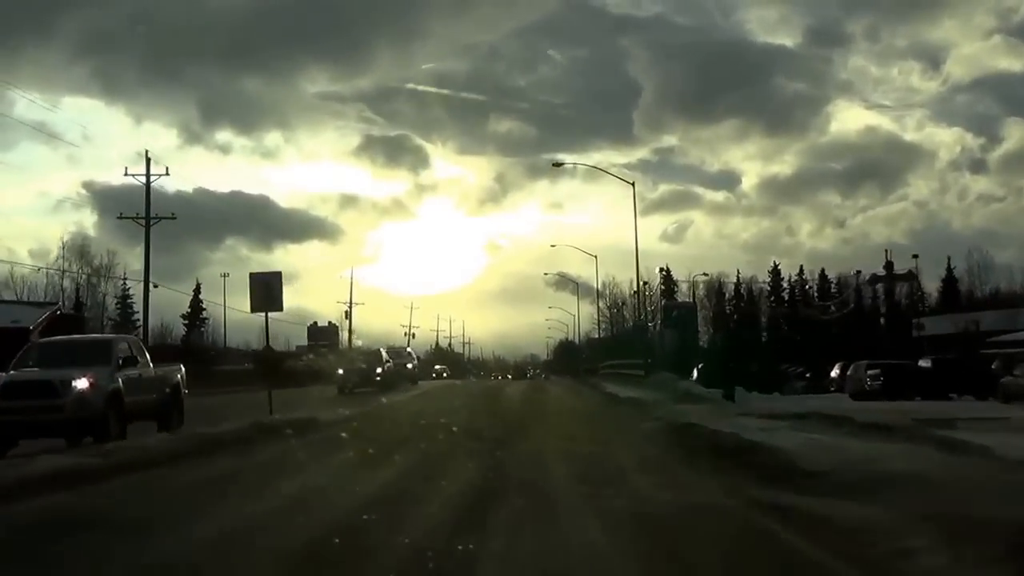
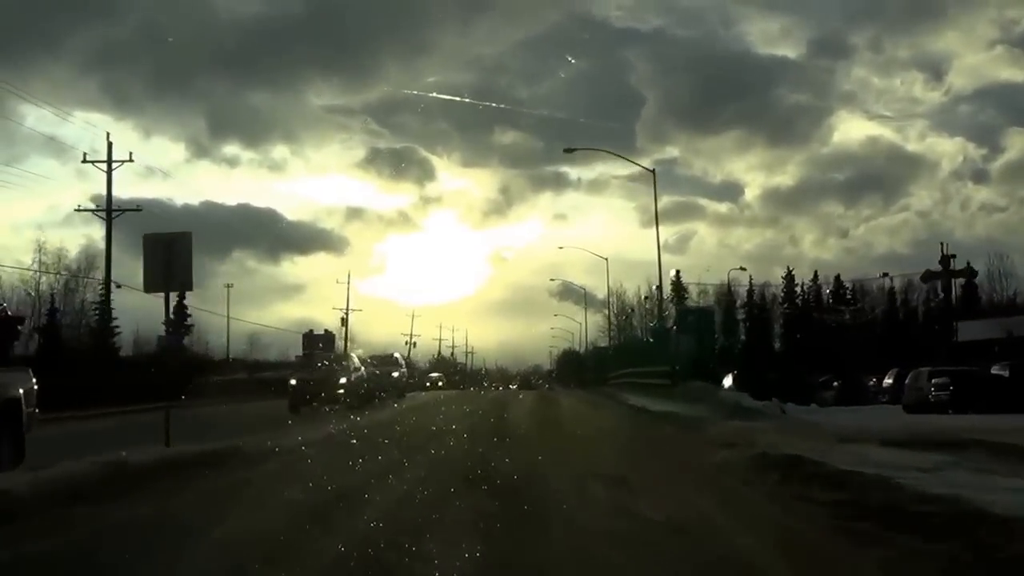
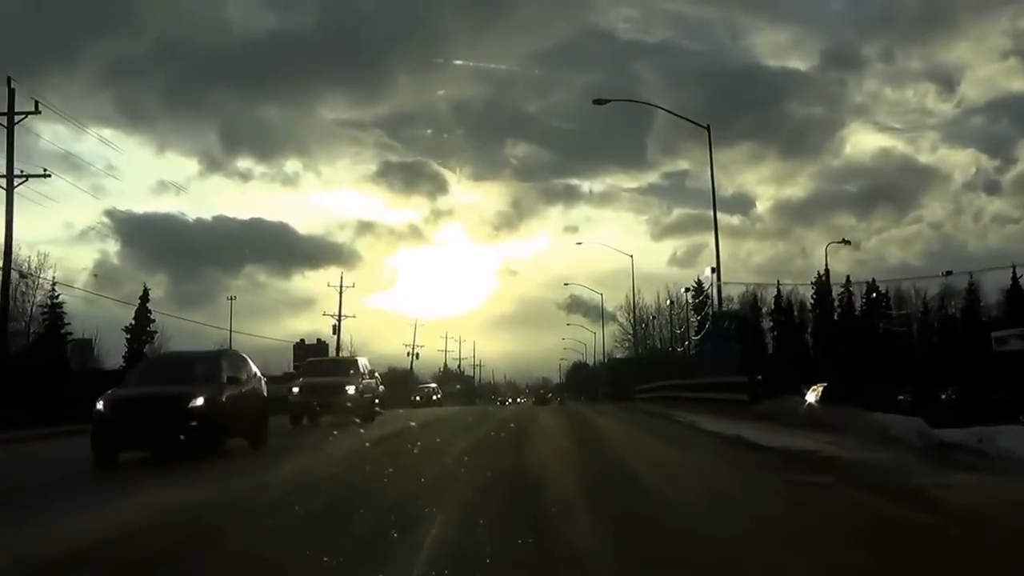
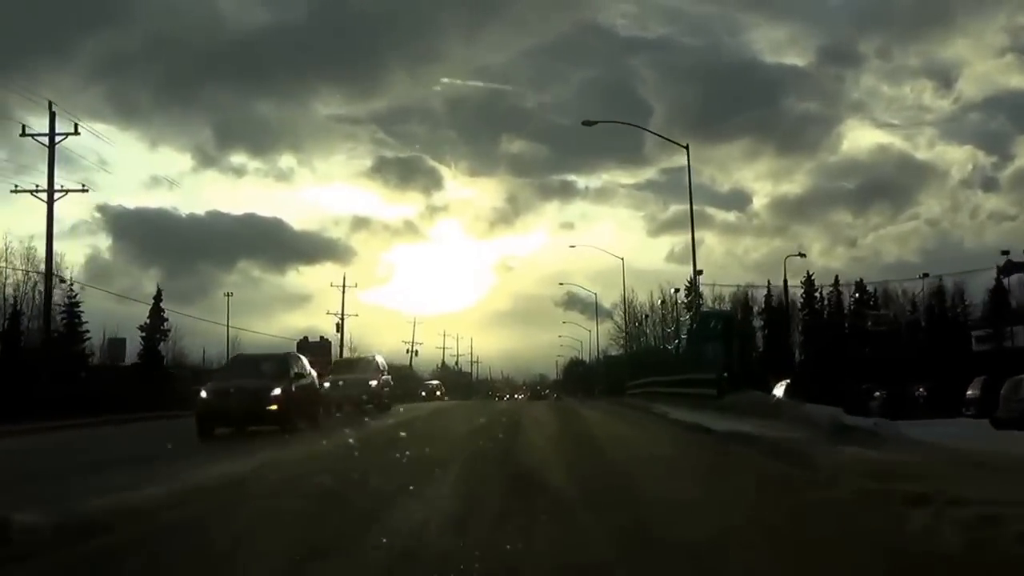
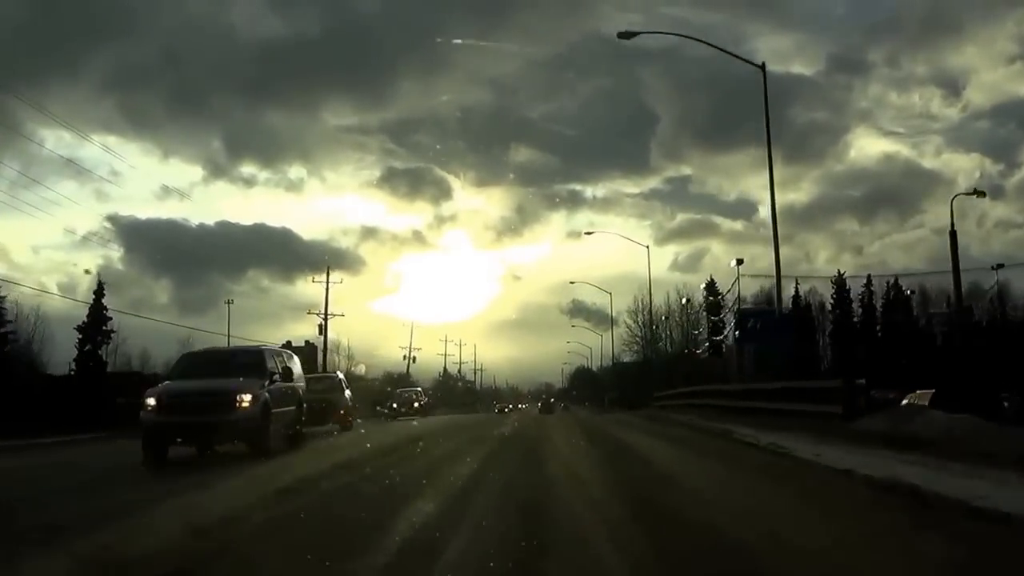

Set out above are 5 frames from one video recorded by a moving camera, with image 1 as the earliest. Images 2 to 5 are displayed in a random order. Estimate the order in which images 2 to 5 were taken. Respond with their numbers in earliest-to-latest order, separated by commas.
2, 4, 3, 5
